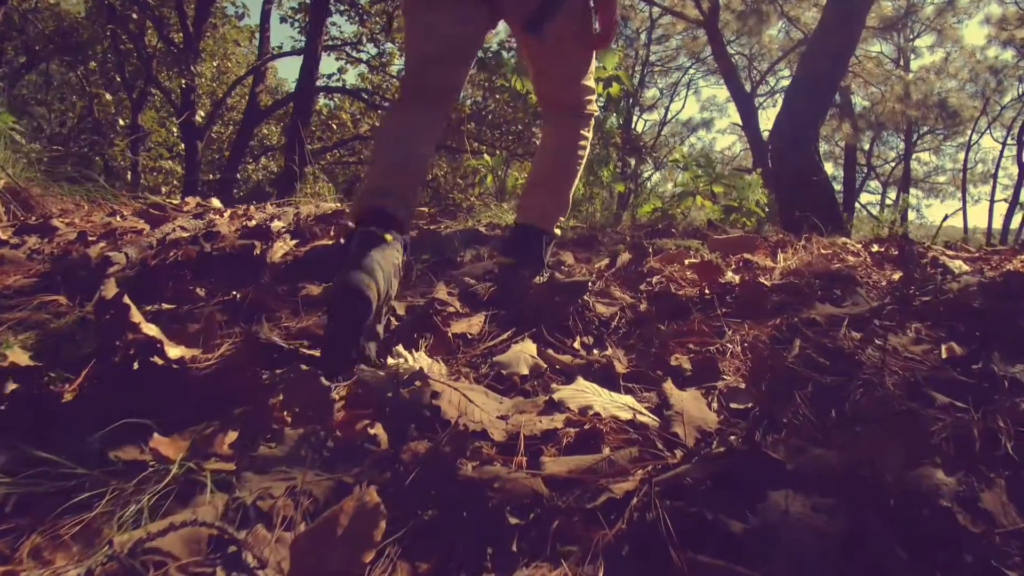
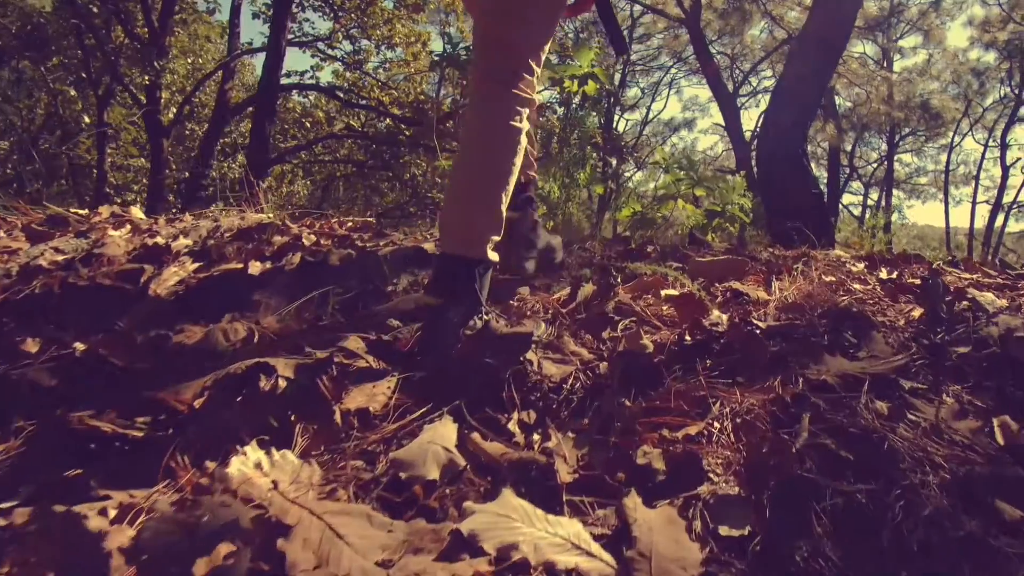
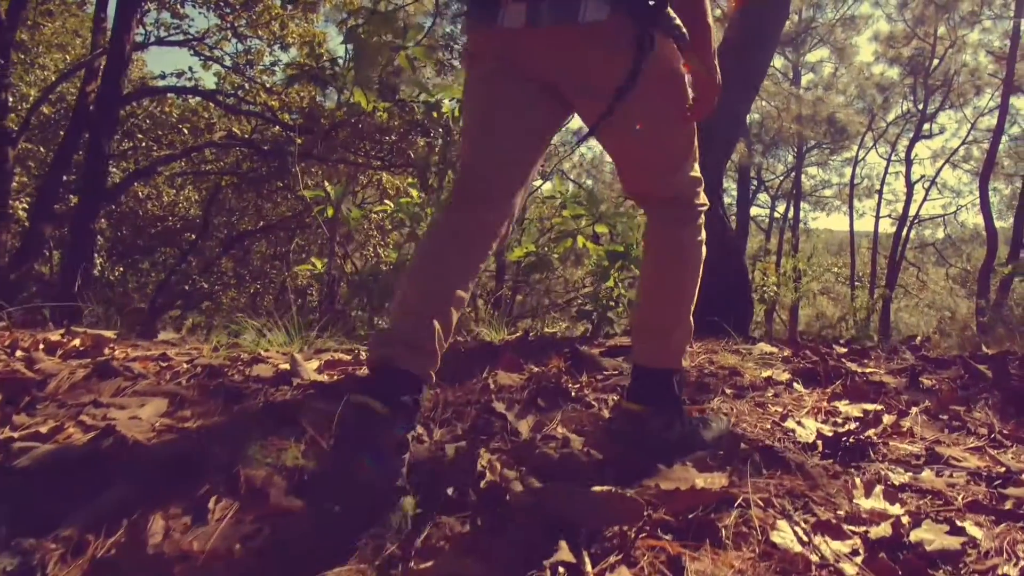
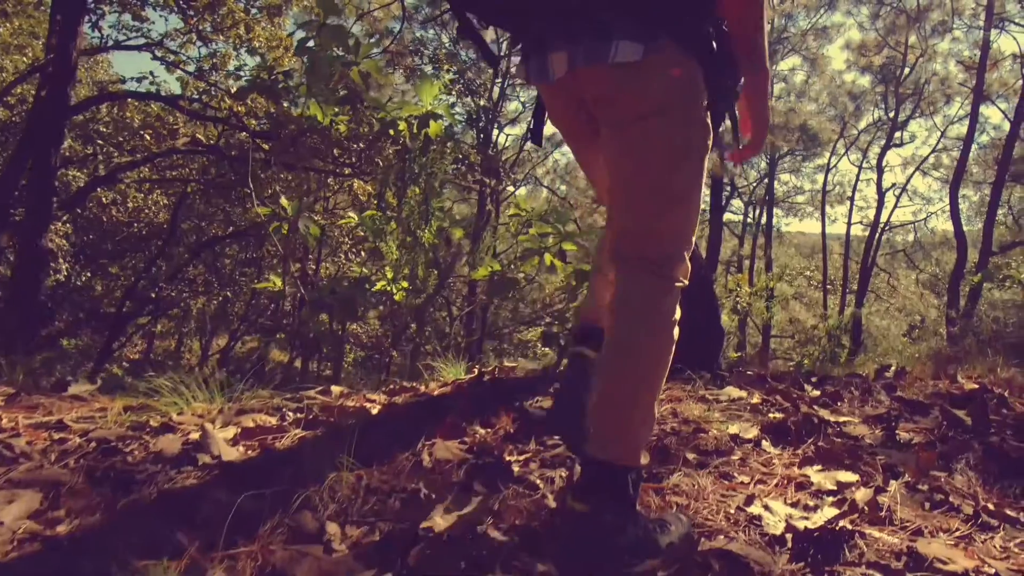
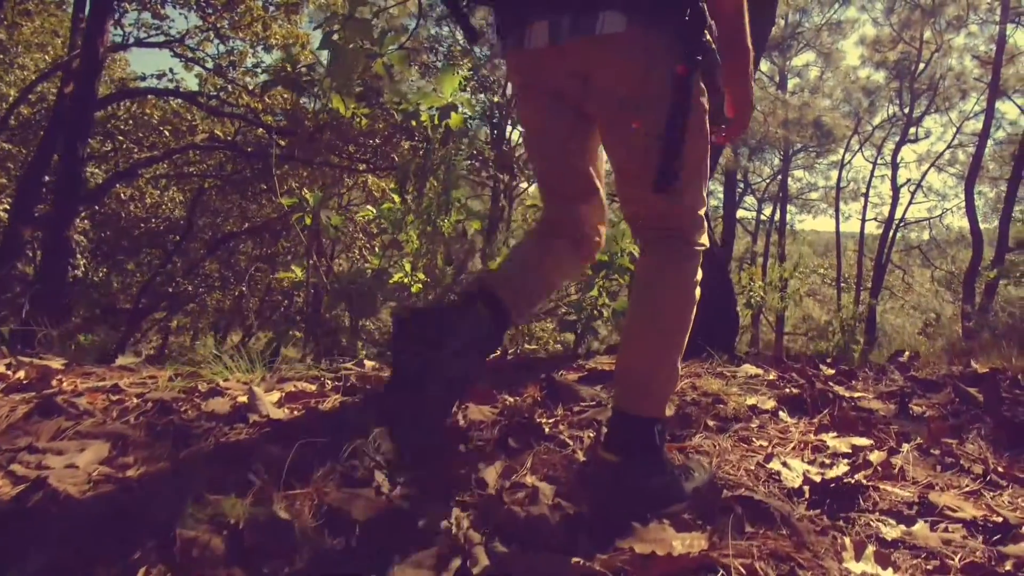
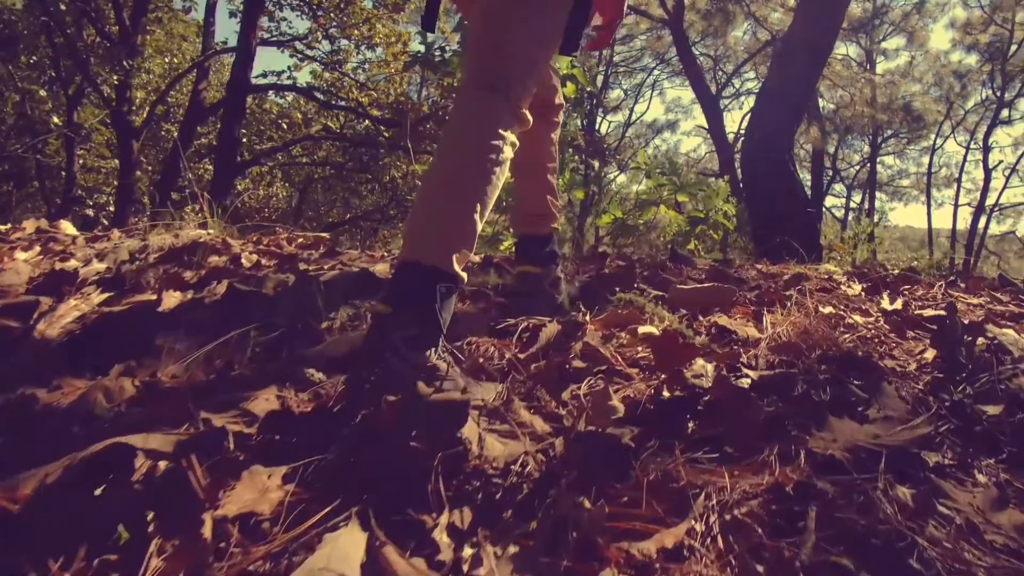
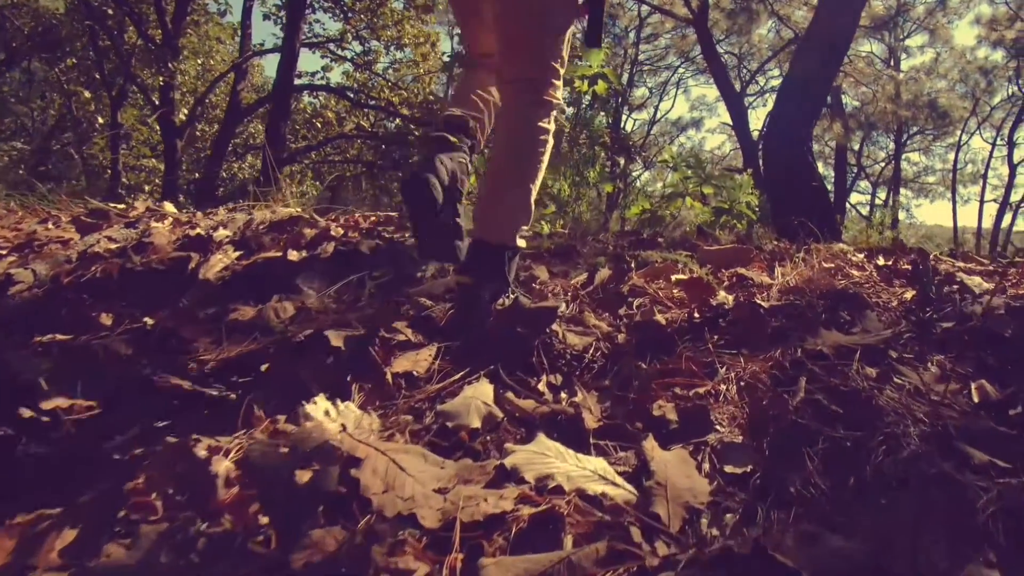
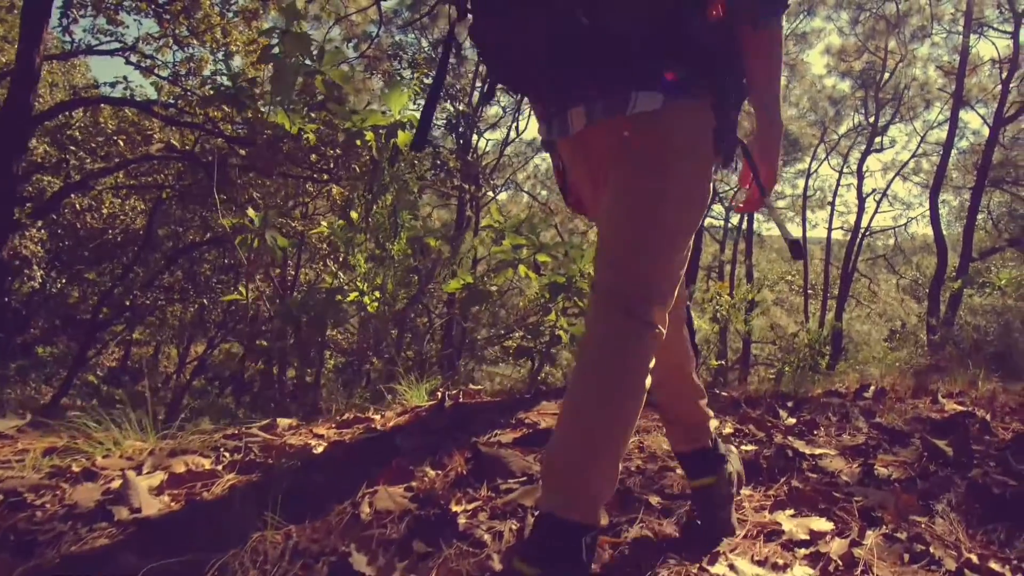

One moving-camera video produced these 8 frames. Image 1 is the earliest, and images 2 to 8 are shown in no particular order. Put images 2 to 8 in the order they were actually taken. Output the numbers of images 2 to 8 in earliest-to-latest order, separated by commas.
7, 2, 6, 3, 5, 4, 8
